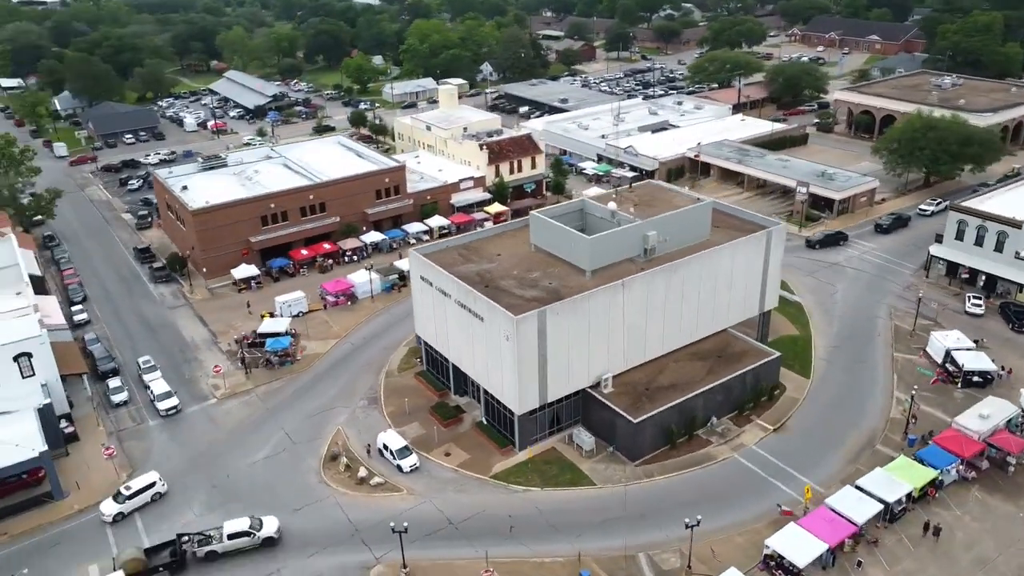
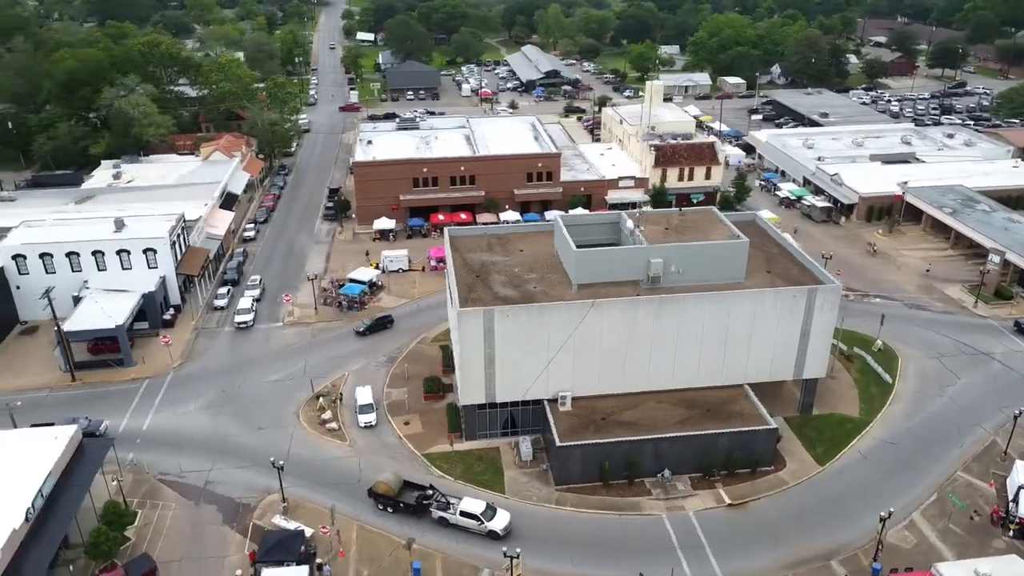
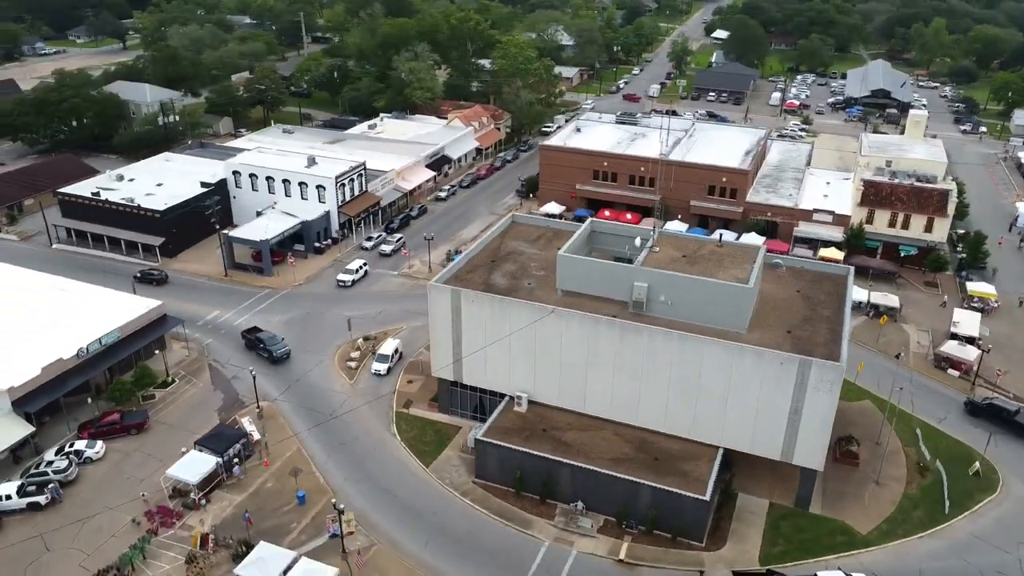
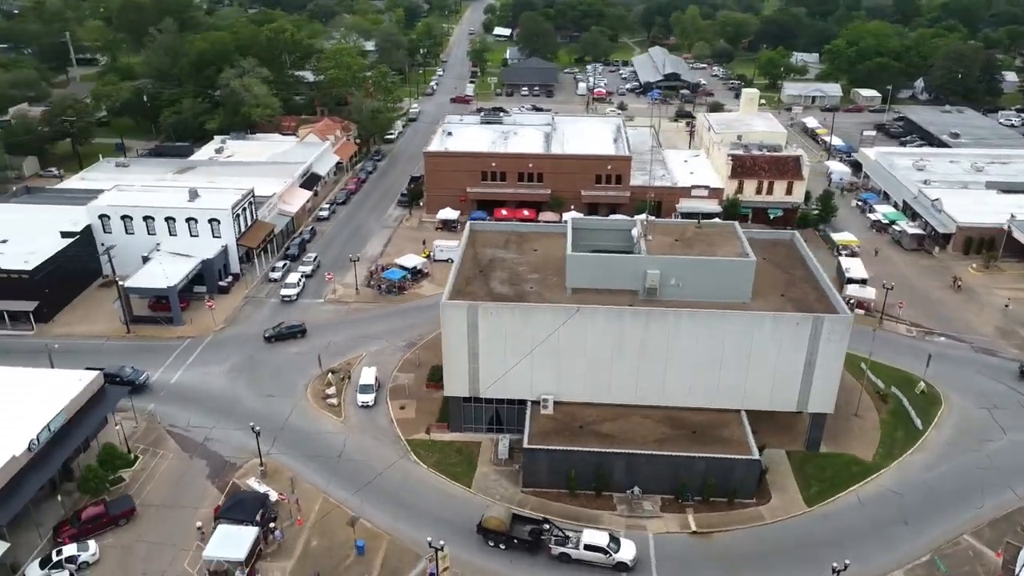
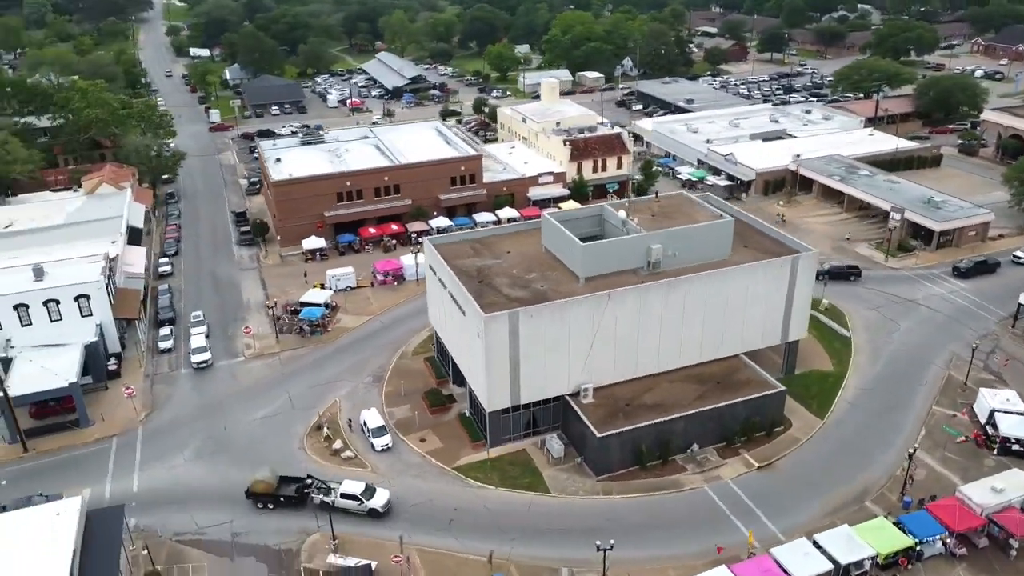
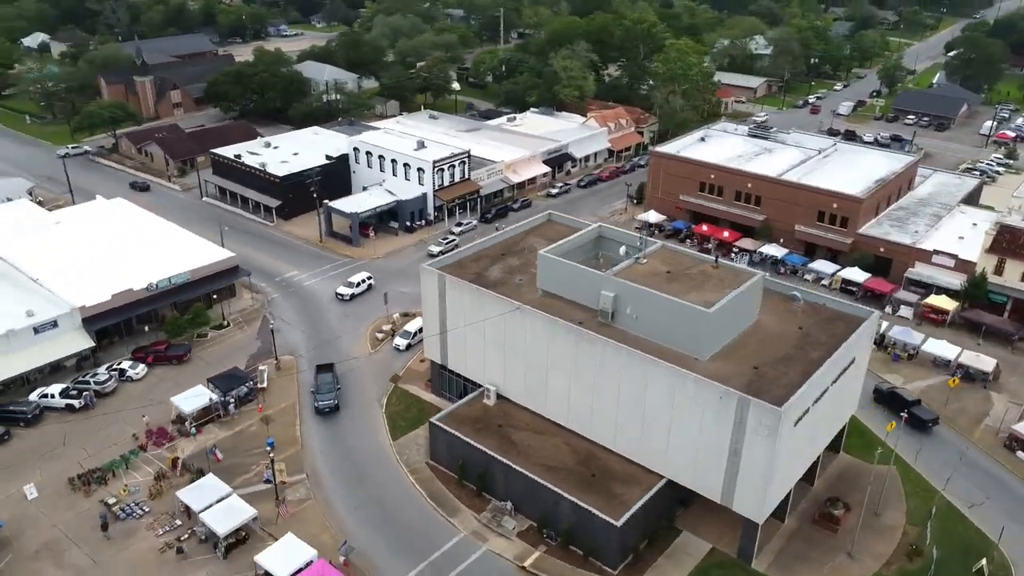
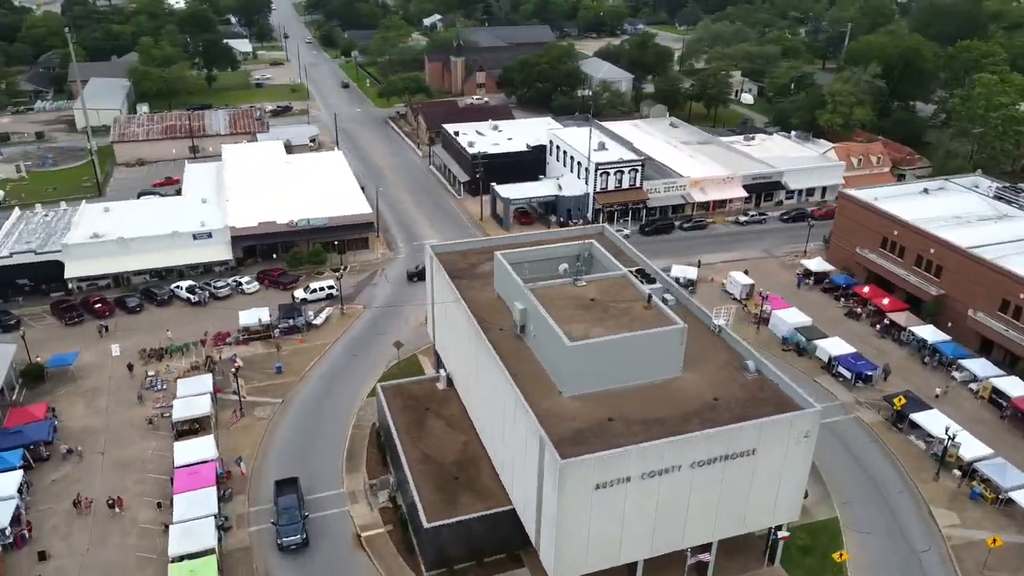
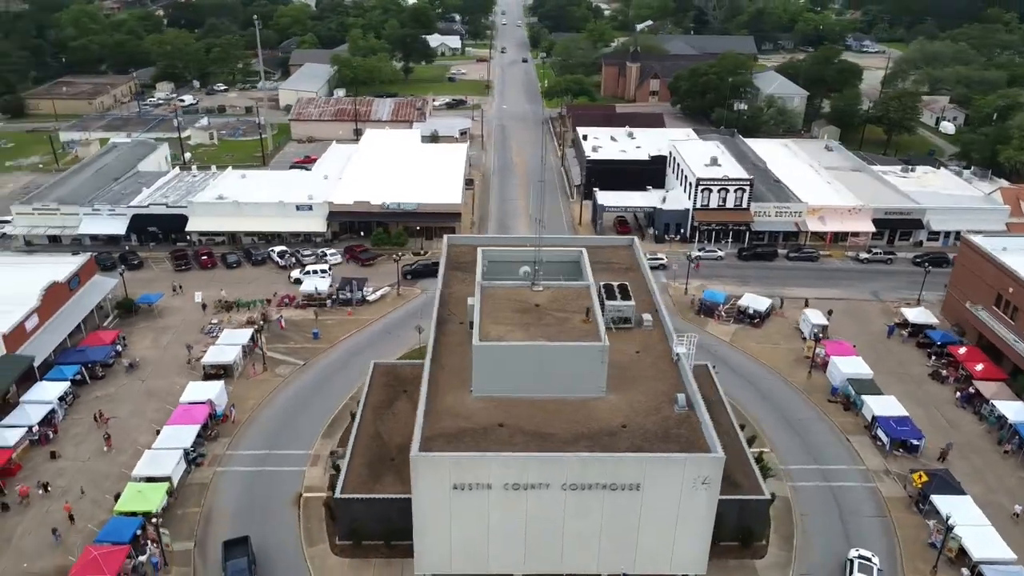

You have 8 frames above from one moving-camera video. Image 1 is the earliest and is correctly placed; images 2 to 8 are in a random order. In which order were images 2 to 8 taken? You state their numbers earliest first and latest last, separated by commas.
5, 2, 4, 3, 6, 7, 8
